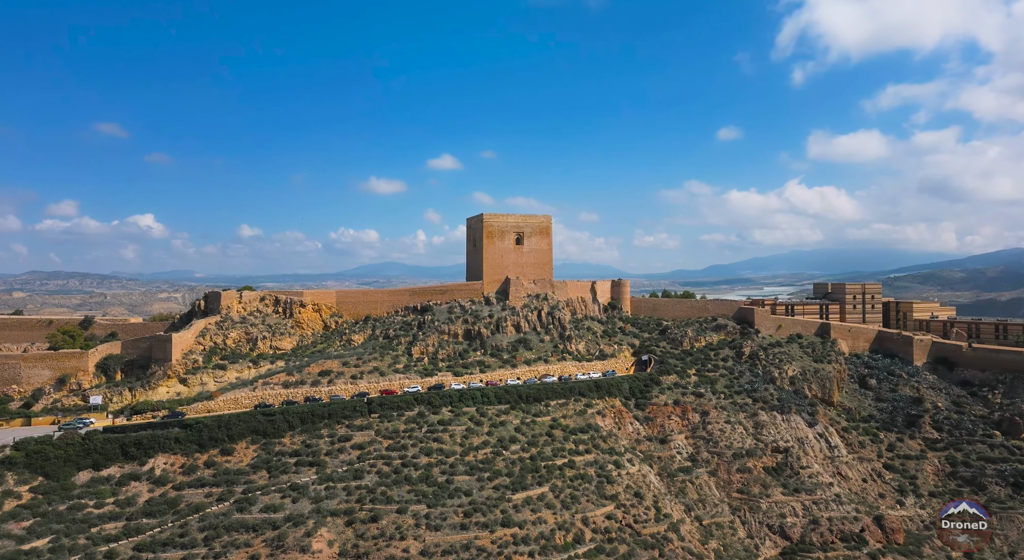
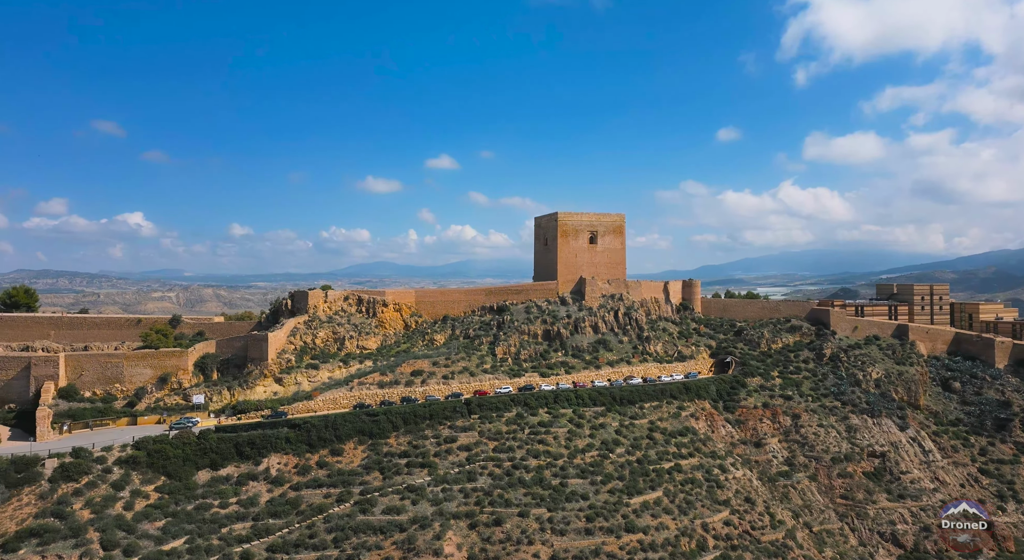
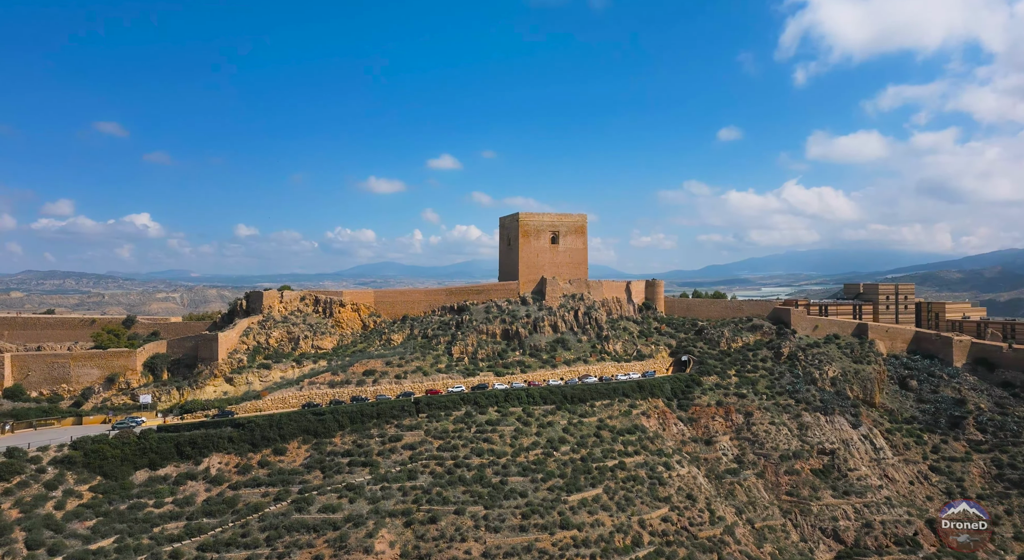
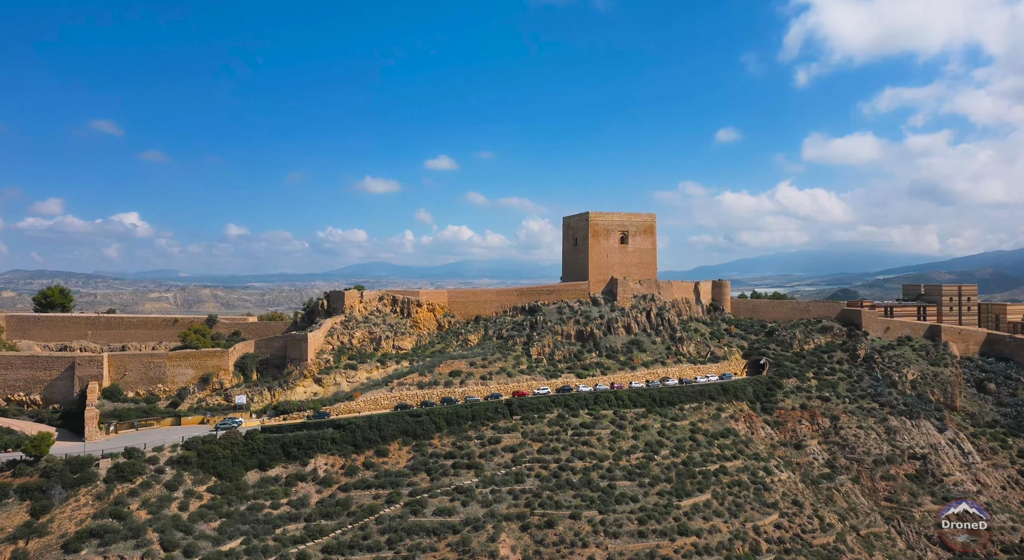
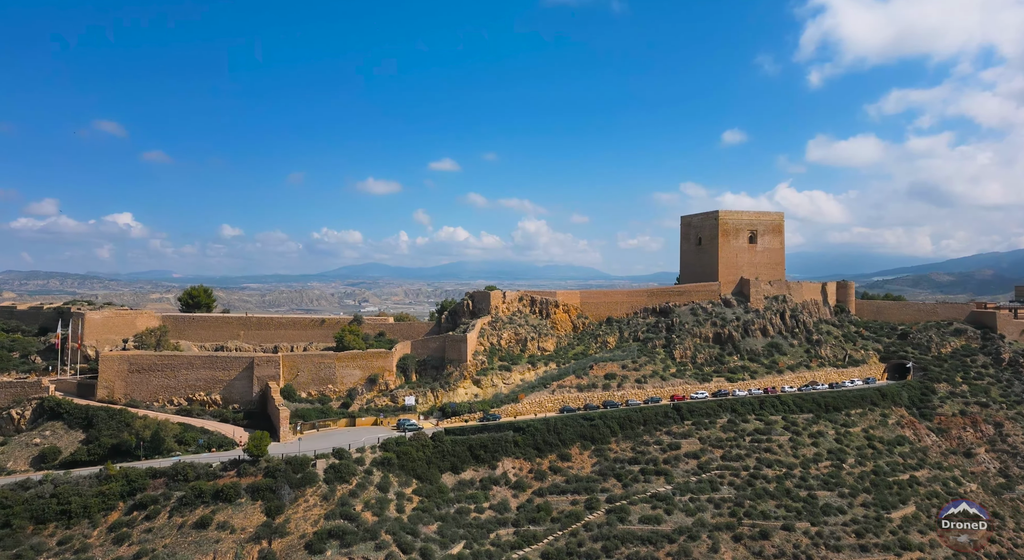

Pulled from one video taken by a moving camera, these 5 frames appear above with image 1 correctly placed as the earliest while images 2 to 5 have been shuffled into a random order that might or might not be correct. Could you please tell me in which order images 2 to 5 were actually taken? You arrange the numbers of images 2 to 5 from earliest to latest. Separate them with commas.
3, 2, 4, 5
